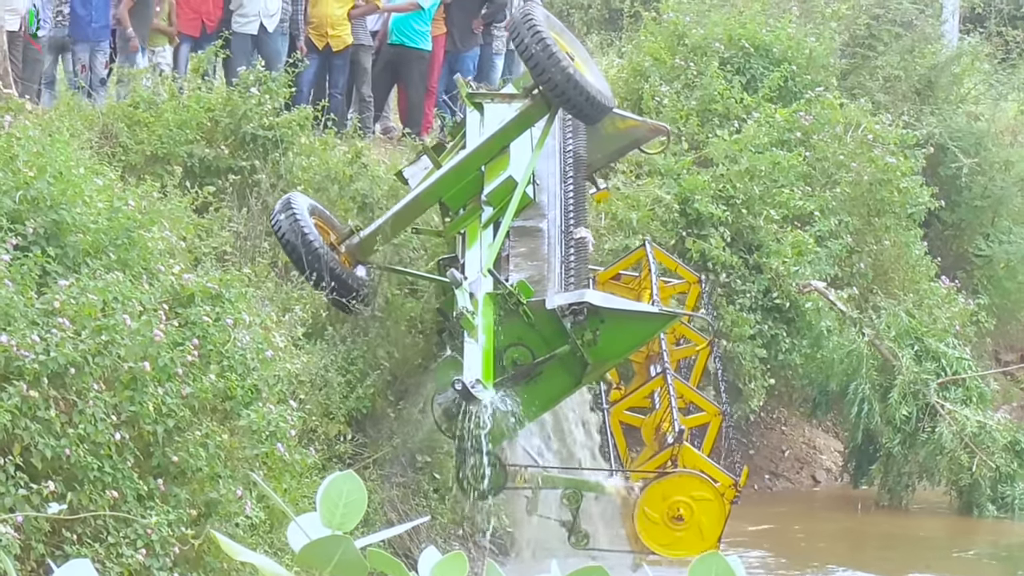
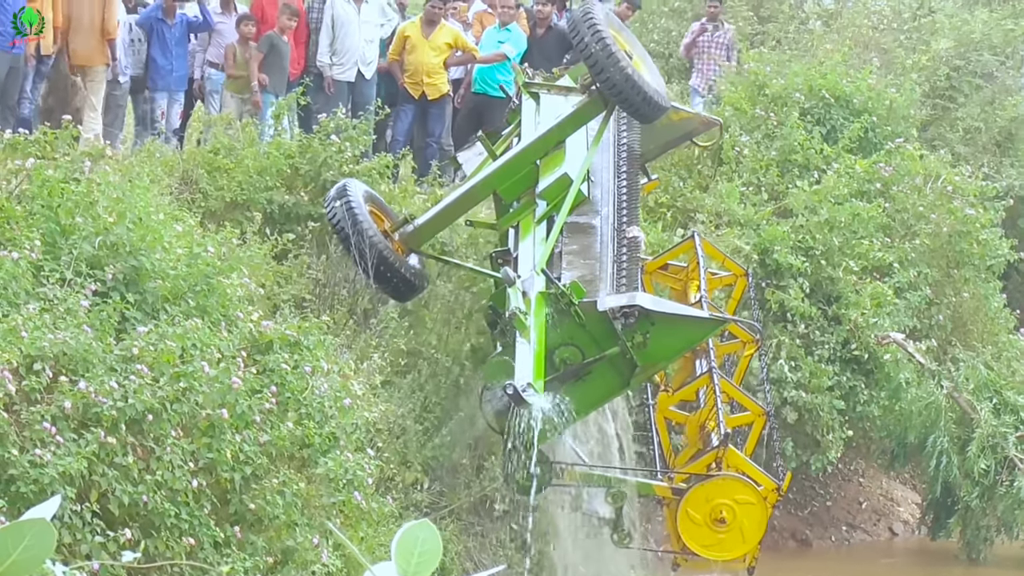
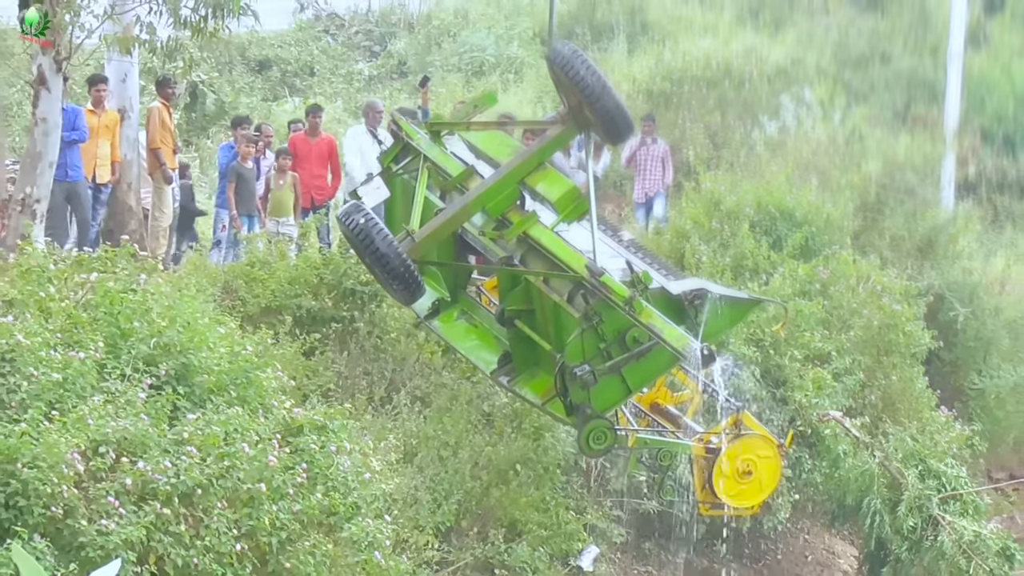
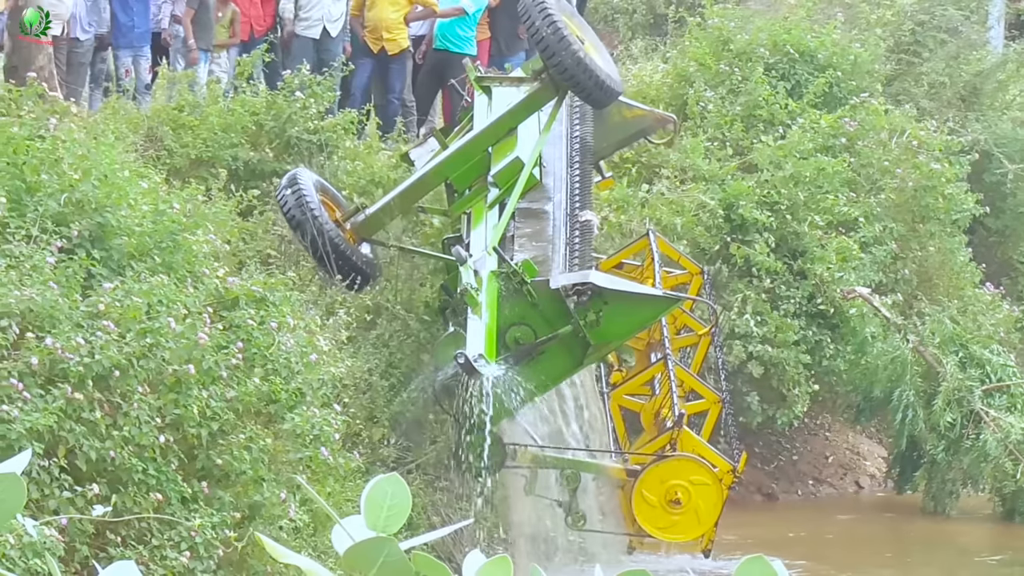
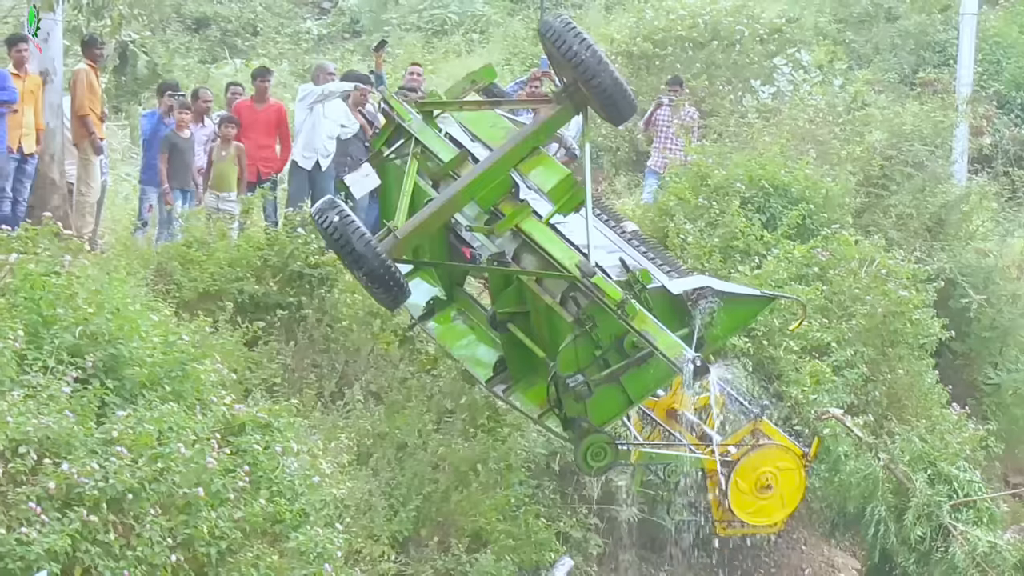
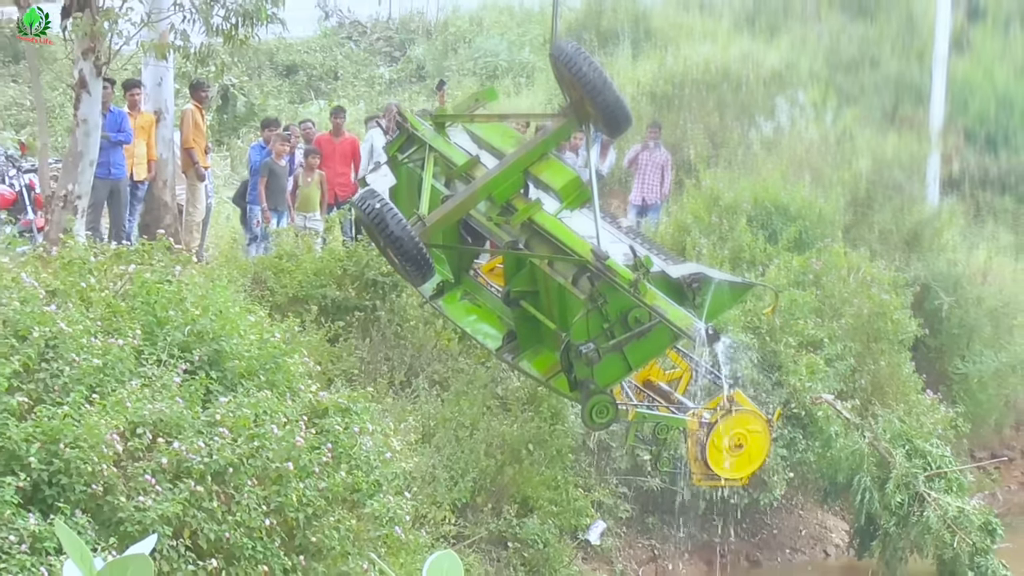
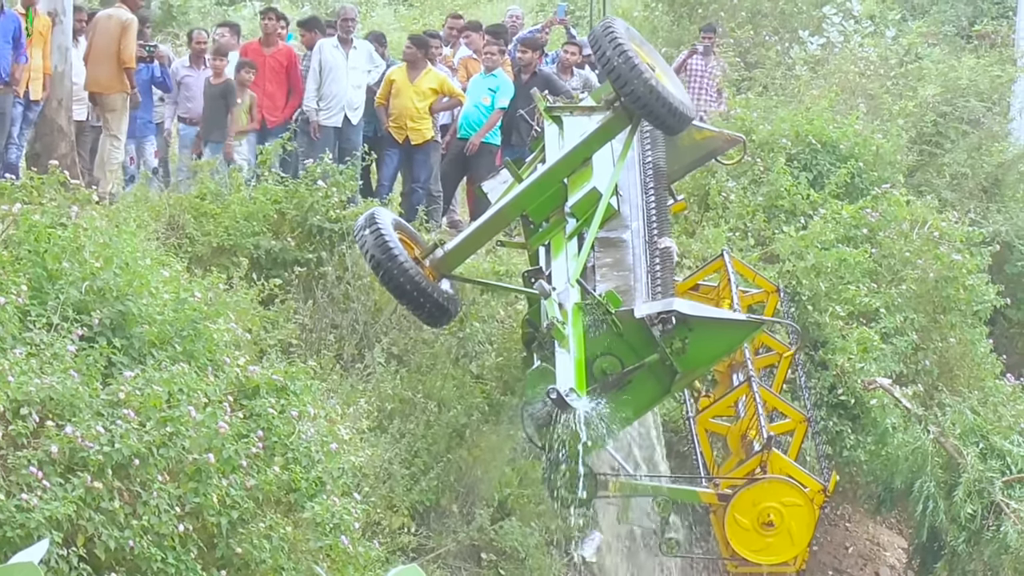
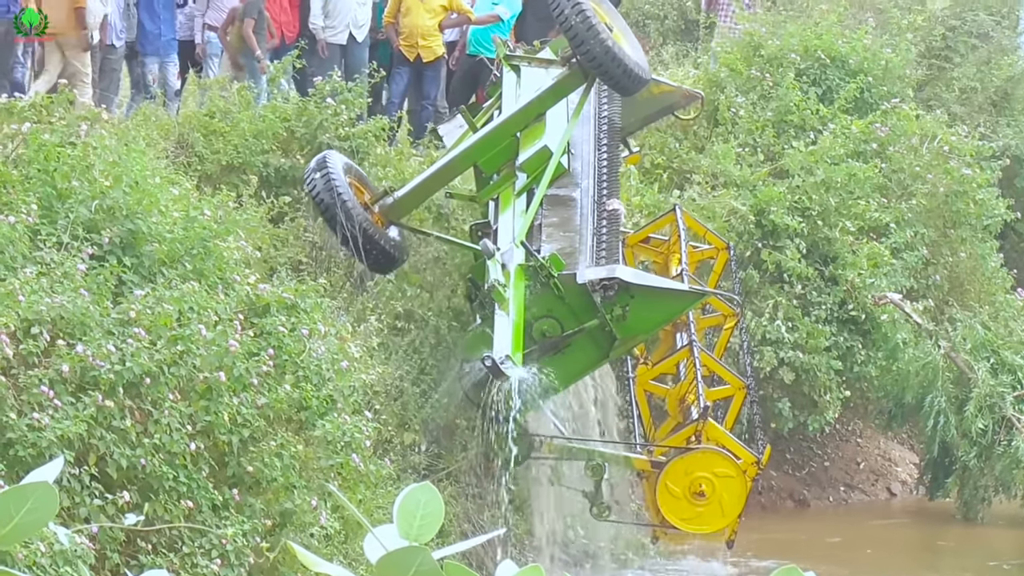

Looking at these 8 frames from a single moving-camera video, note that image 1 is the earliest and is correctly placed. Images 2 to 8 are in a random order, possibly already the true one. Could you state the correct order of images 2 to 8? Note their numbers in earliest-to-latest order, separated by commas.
4, 8, 2, 7, 5, 3, 6
